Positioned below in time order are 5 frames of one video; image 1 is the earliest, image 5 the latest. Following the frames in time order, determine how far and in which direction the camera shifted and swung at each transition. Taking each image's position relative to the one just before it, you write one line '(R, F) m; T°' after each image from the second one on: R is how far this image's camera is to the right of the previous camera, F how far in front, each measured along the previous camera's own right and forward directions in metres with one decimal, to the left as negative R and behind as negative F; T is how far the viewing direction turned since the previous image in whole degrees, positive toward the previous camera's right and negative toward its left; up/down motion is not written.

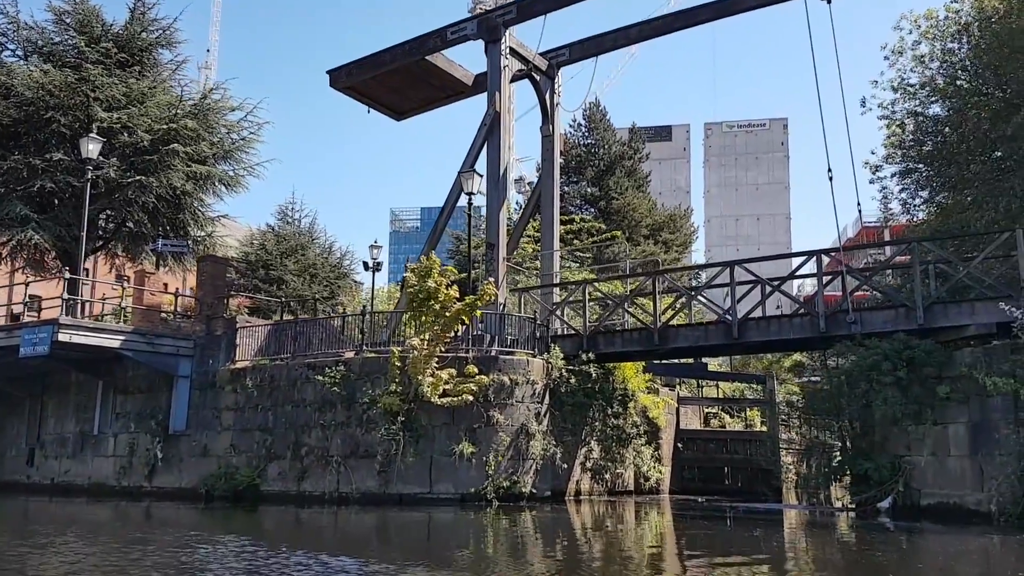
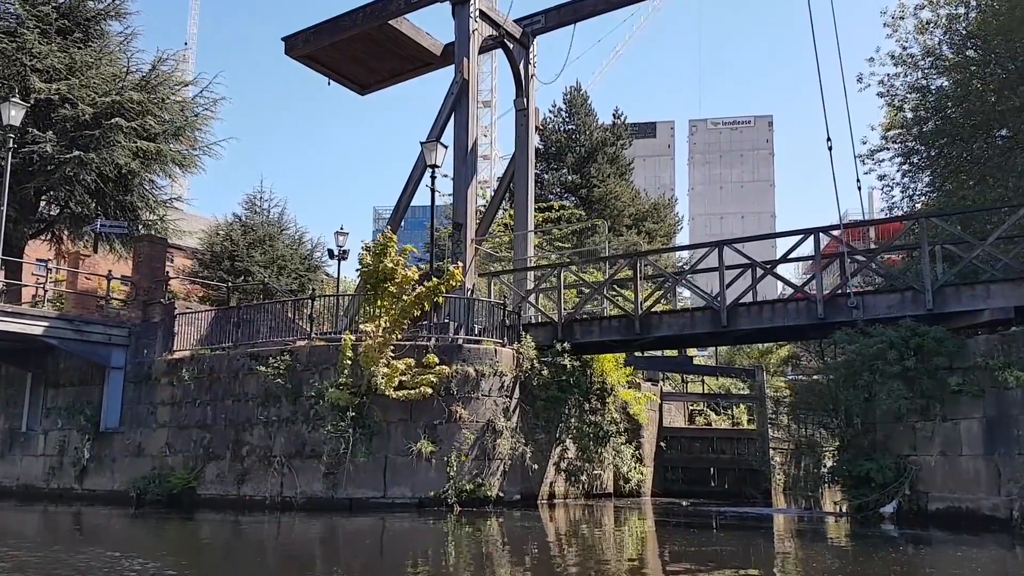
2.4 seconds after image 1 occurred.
(+0.3, +1.5) m; +1°
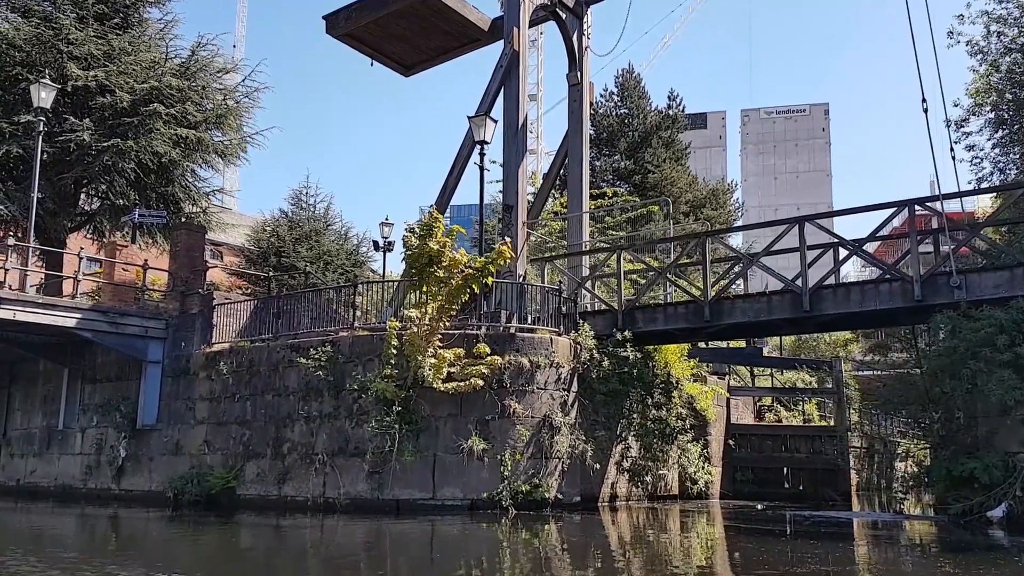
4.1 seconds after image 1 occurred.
(-0.1, +1.1) m; -3°
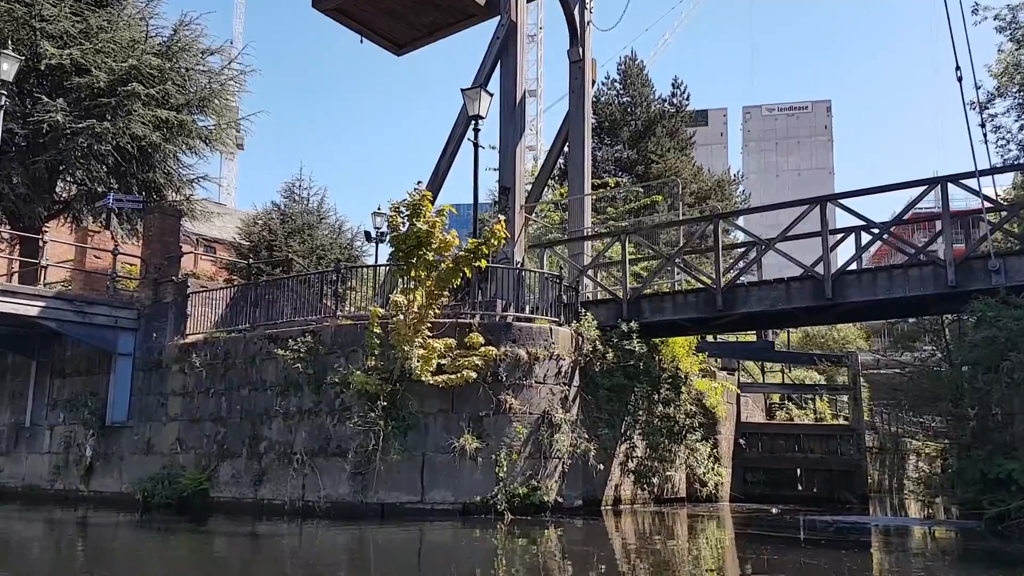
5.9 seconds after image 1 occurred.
(0.0, +1.0) m; 0°
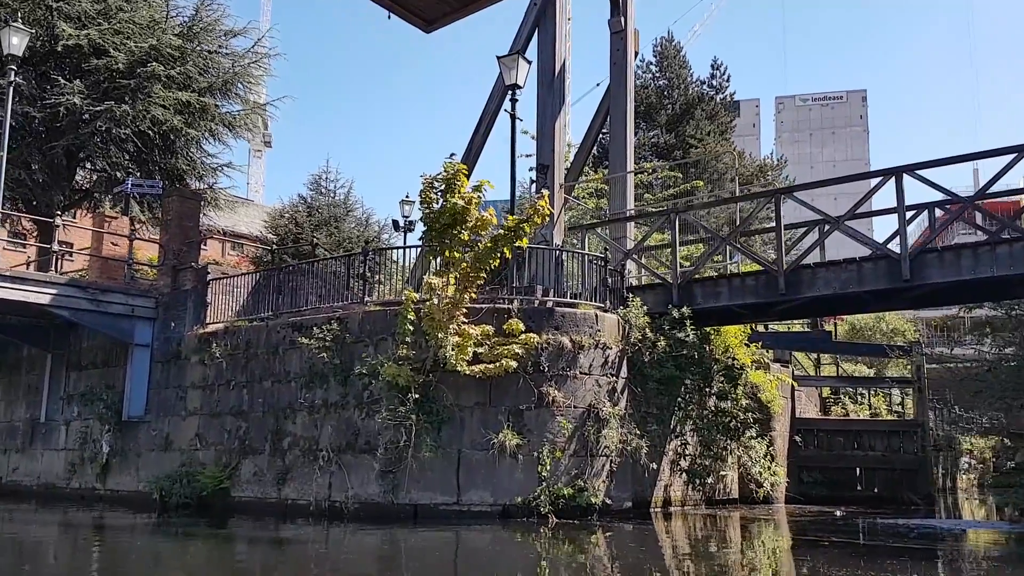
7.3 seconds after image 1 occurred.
(-0.2, +0.9) m; -2°
